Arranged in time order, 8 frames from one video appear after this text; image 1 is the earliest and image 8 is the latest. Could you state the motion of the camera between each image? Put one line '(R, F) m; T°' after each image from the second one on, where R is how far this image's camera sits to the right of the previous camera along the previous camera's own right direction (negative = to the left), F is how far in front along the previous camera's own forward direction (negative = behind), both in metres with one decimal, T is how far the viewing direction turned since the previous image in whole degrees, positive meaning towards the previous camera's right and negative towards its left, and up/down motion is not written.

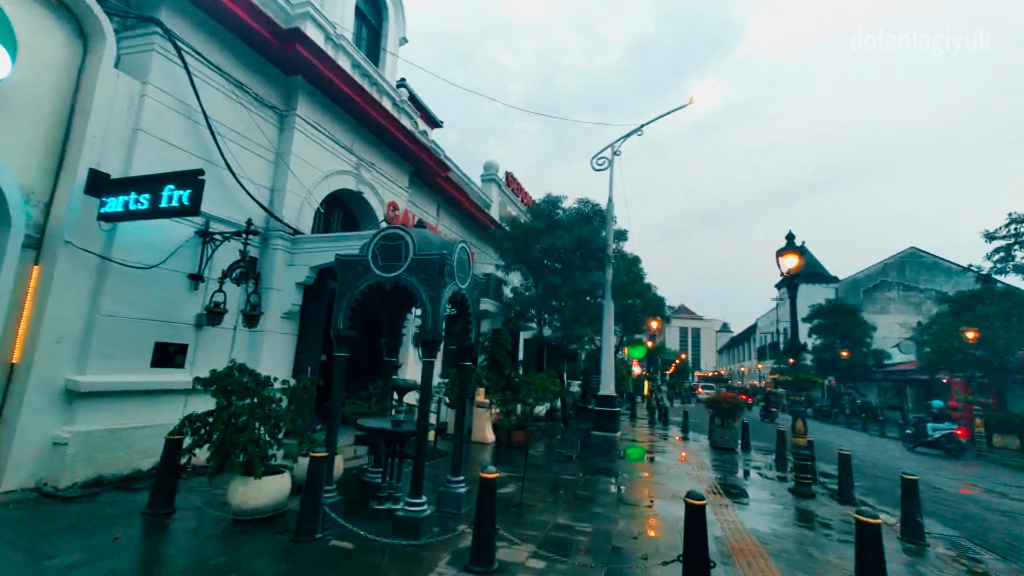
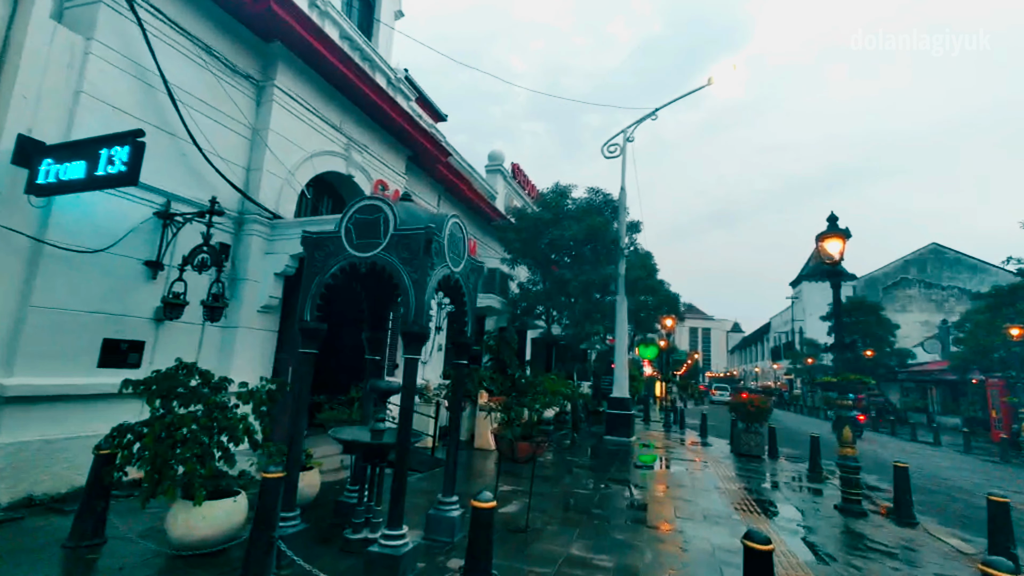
(+0.1, +1.0) m; -1°
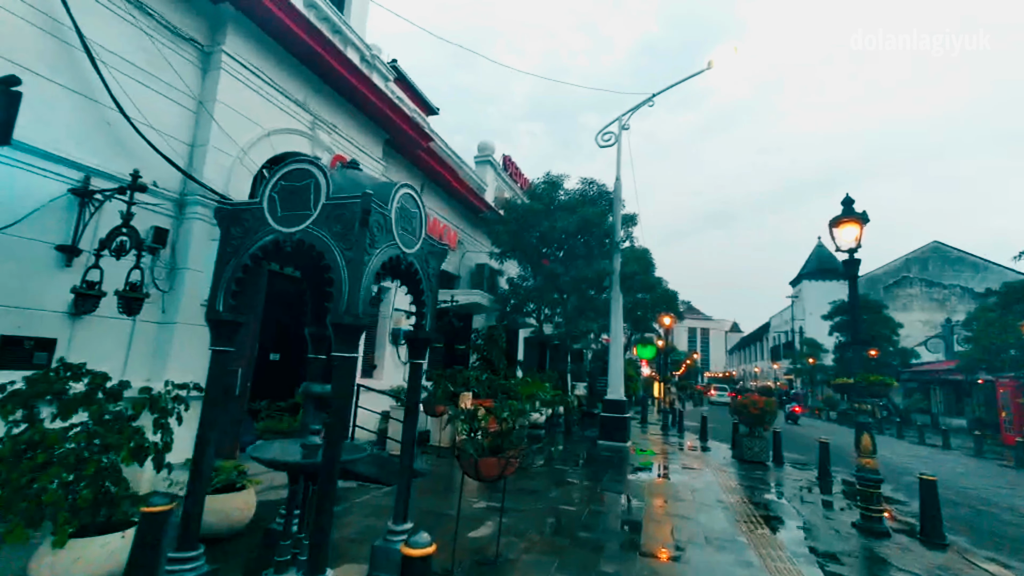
(+0.3, +0.9) m; 0°
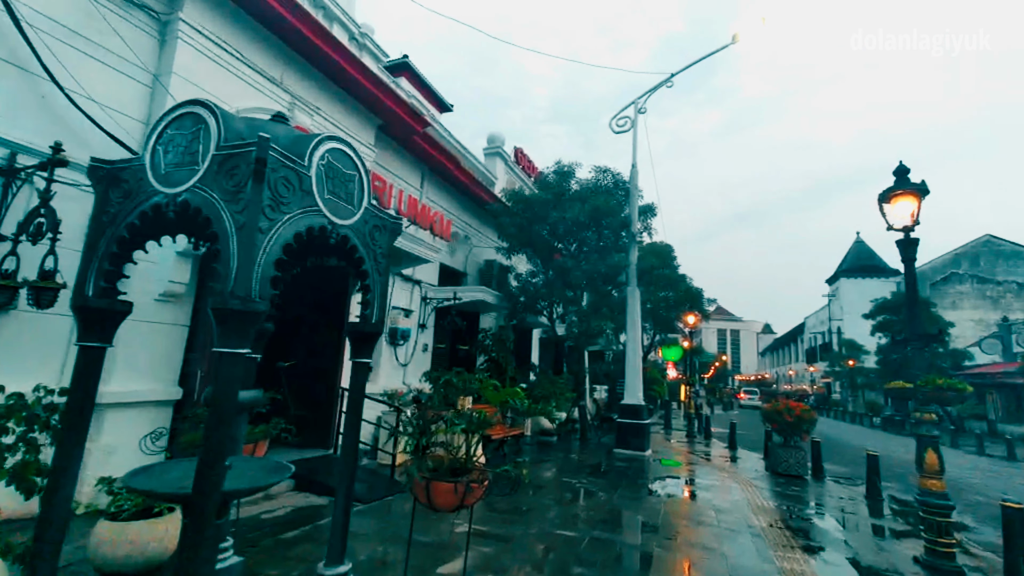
(+0.5, +0.9) m; -3°
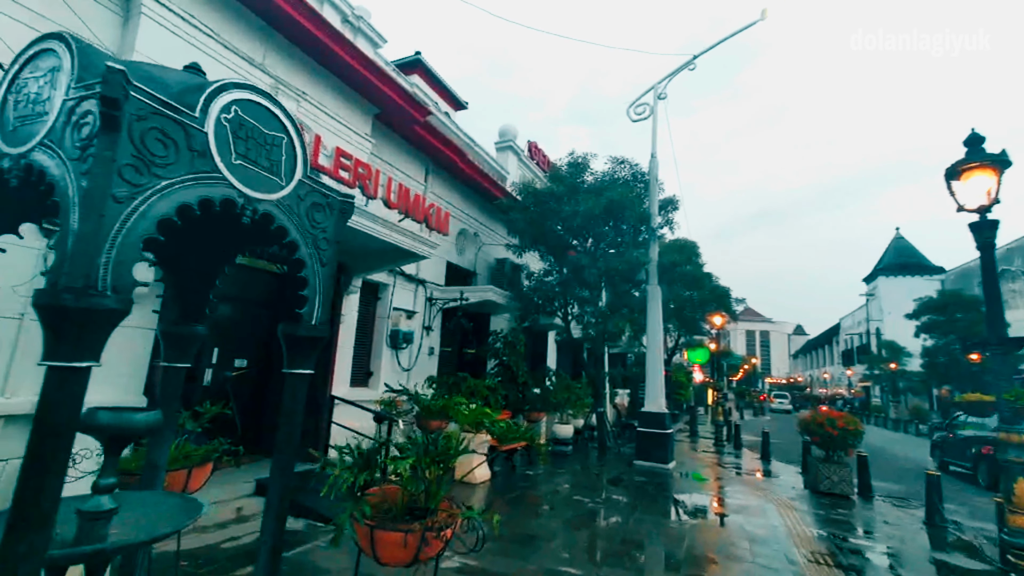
(+0.3, +0.8) m; -3°
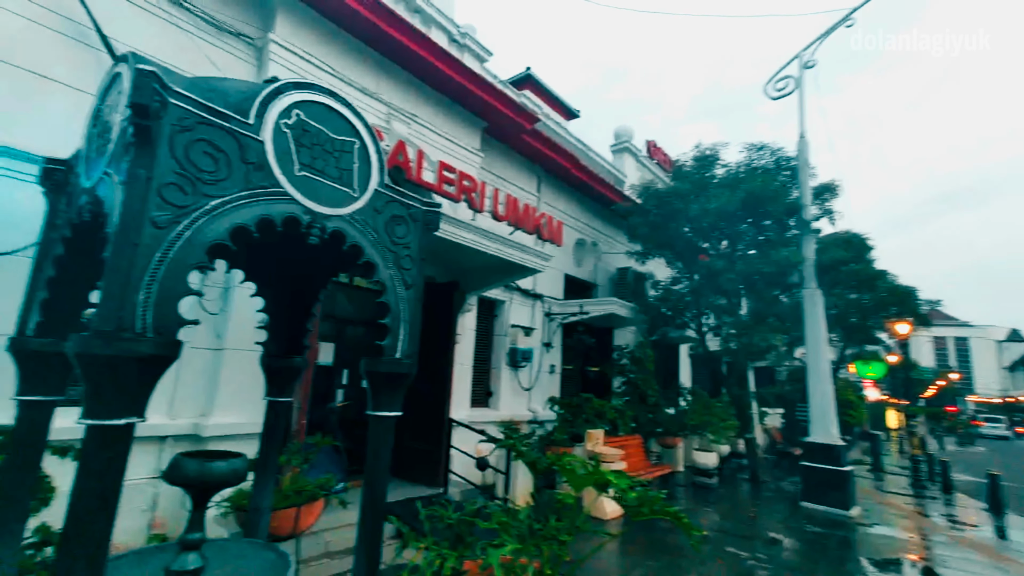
(0.0, +0.7) m; -15°
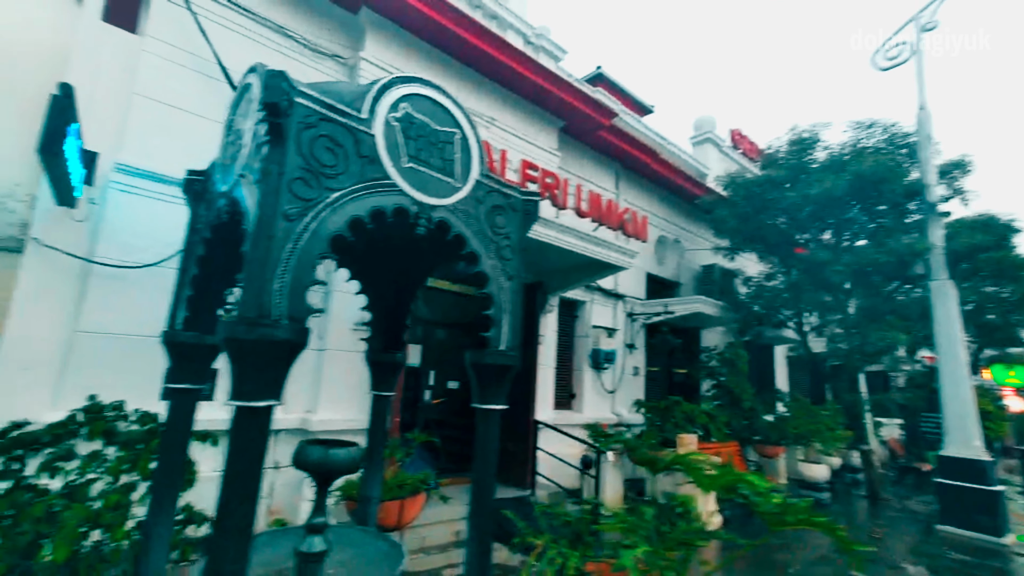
(-0.2, +0.1) m; -9°
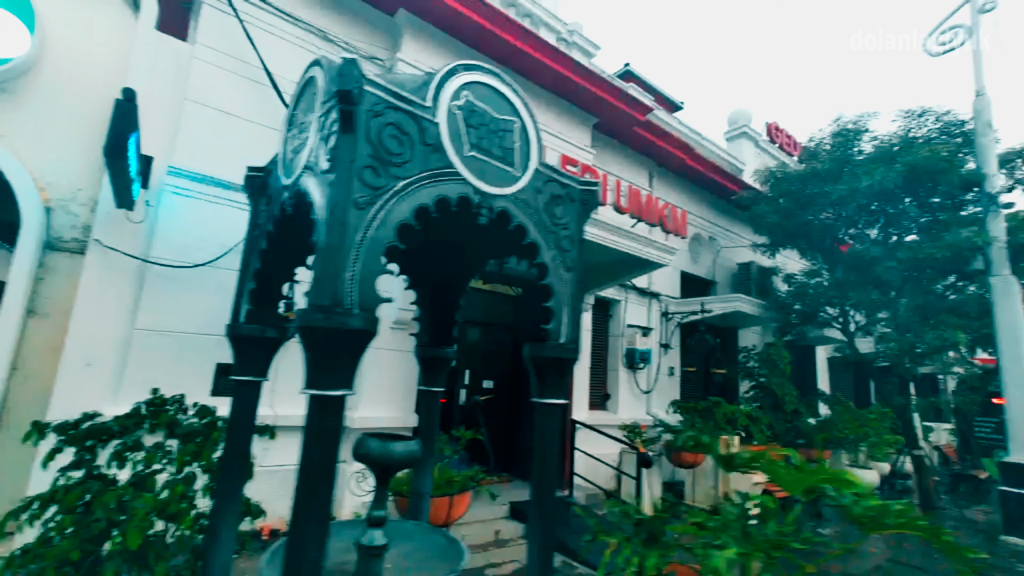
(-0.2, 0.0) m; -3°
